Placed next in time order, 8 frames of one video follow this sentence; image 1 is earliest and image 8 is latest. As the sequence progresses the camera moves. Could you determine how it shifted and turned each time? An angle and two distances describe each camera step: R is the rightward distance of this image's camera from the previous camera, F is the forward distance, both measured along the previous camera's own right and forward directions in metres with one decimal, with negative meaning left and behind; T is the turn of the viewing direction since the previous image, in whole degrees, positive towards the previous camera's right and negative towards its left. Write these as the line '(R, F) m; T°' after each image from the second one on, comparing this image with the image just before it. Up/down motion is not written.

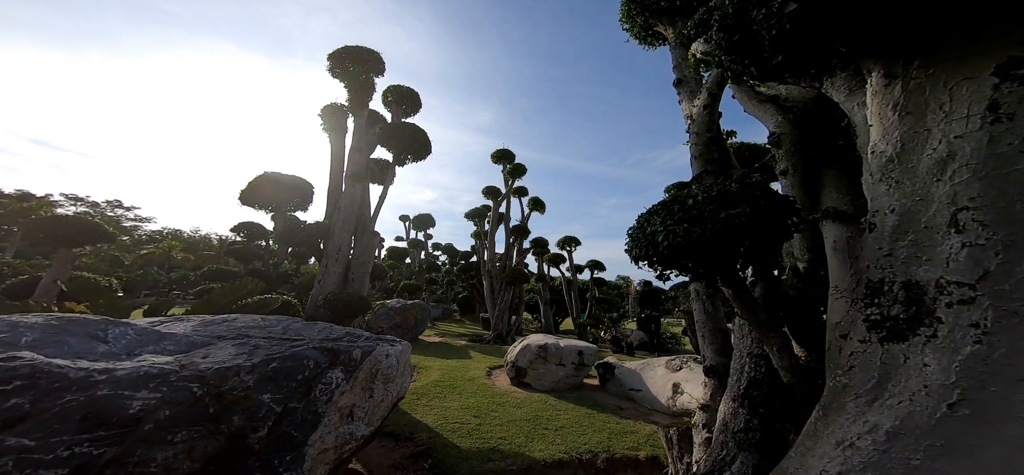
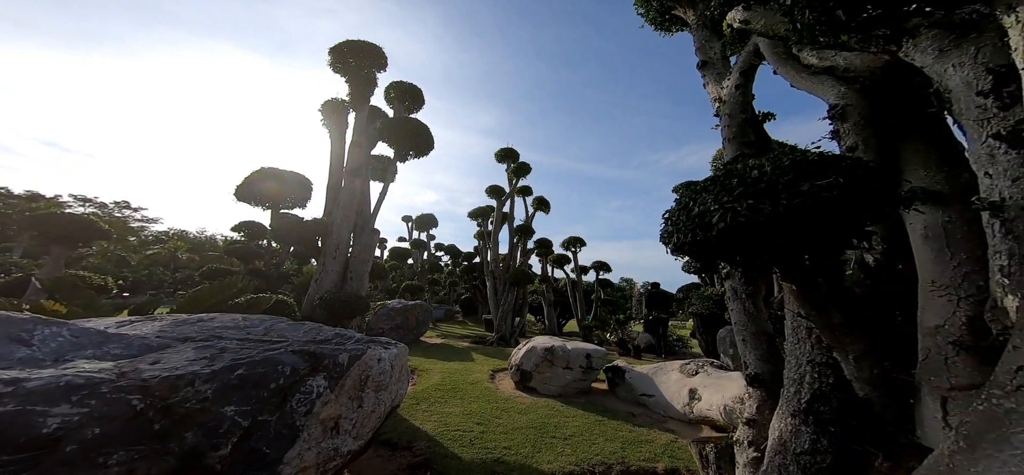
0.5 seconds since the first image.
(-0.1, +0.4) m; 0°
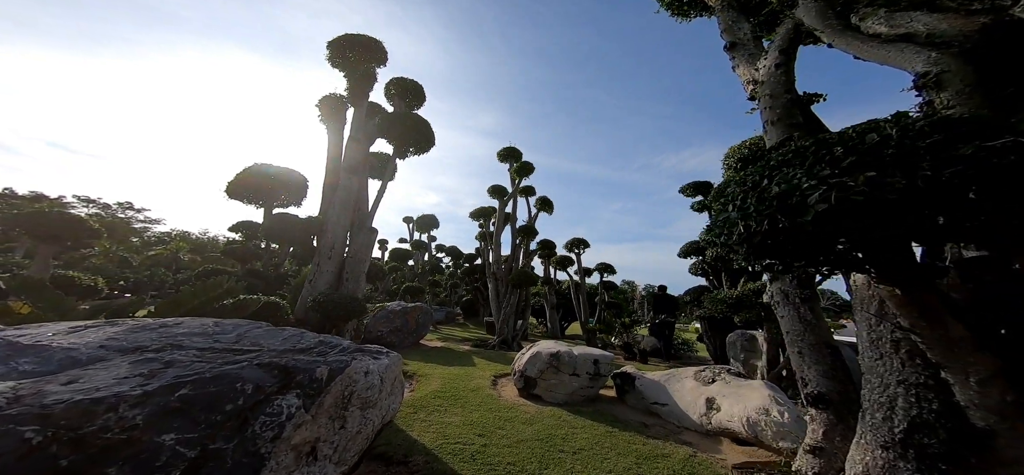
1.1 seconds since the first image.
(-0.1, +0.4) m; 0°
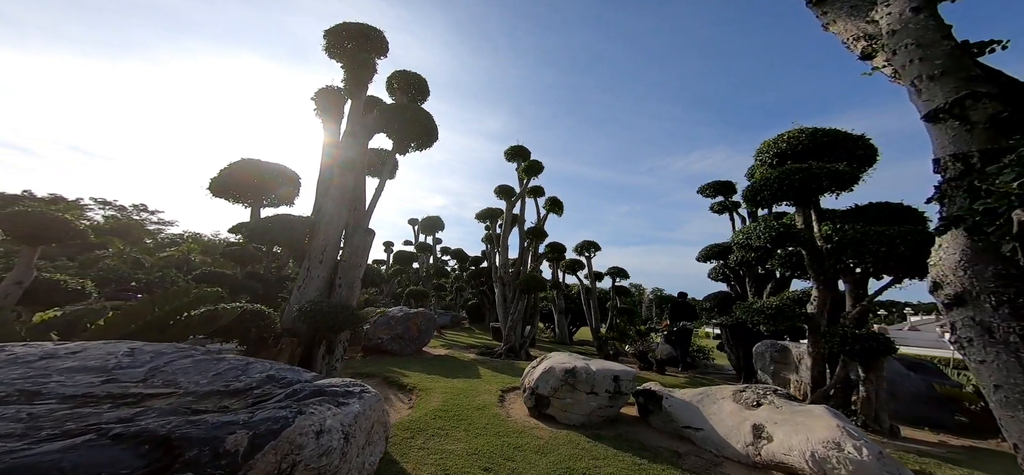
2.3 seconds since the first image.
(-0.1, +0.9) m; -1°
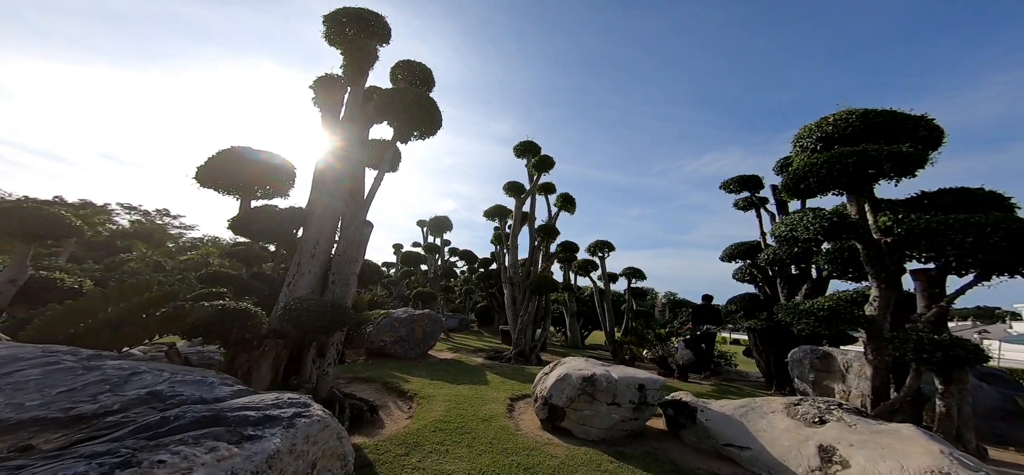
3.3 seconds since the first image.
(0.0, +0.8) m; -2°
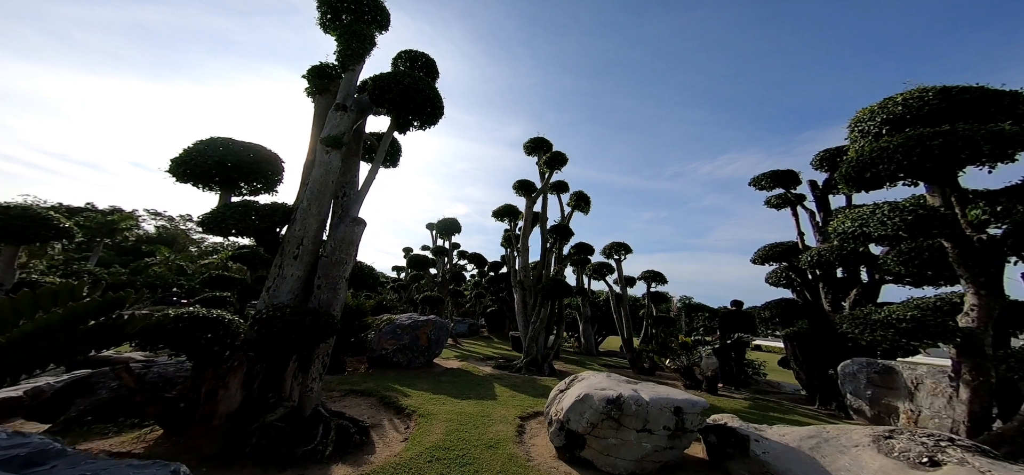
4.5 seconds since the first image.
(0.0, +1.0) m; -2°
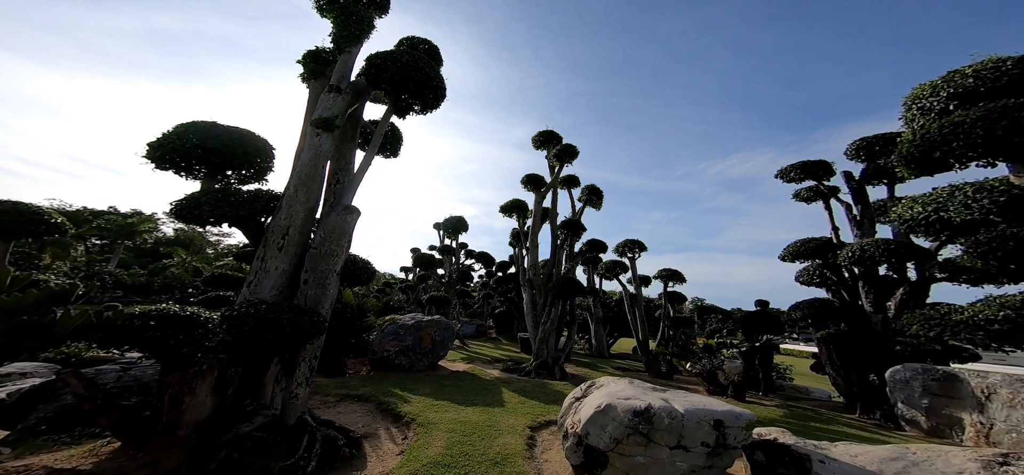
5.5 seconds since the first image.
(0.0, +0.8) m; -1°
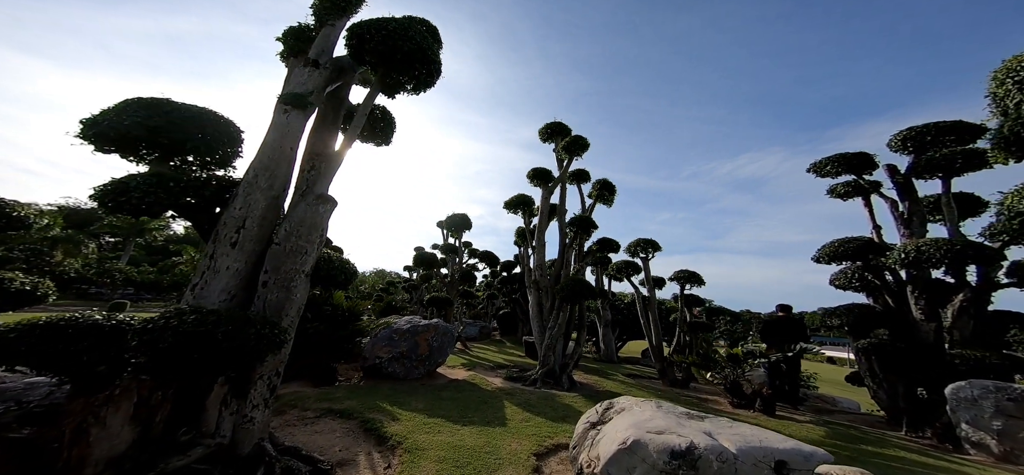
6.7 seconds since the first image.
(0.0, +1.1) m; -1°
